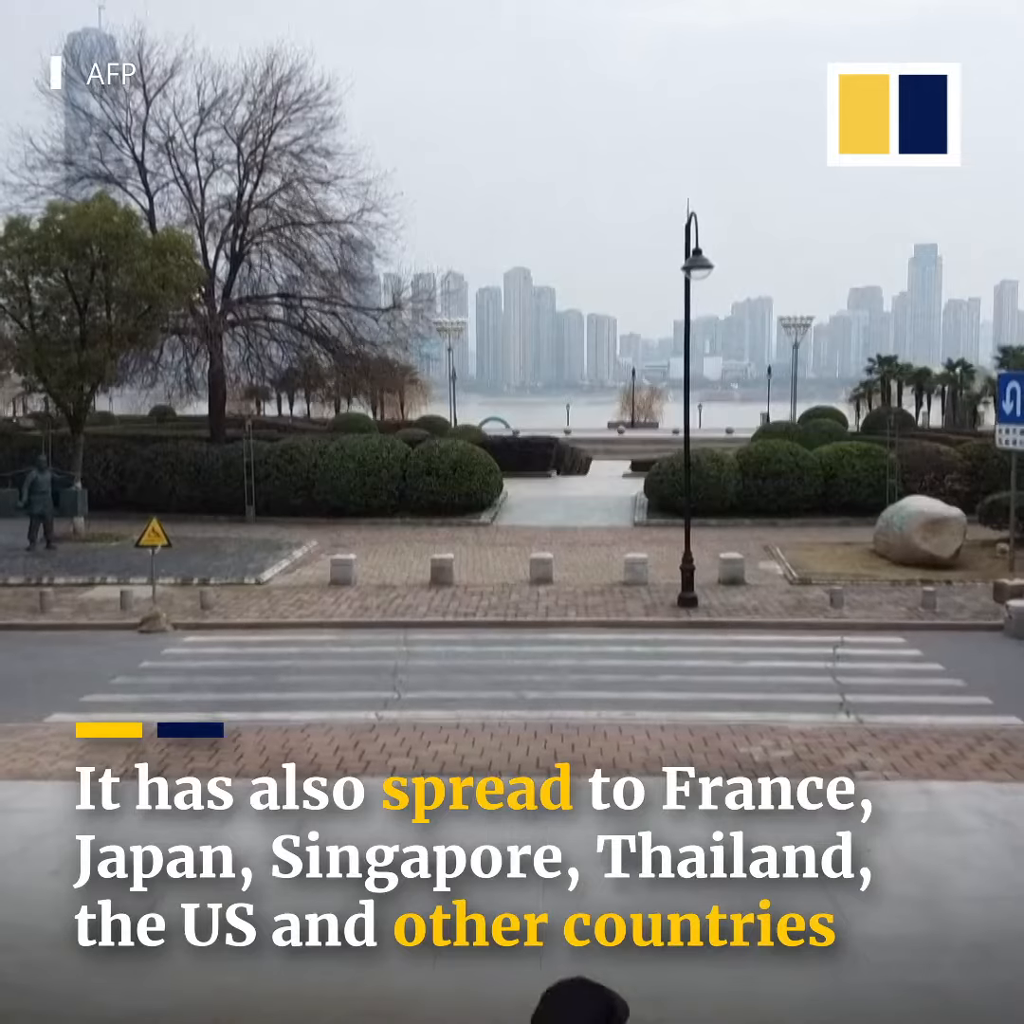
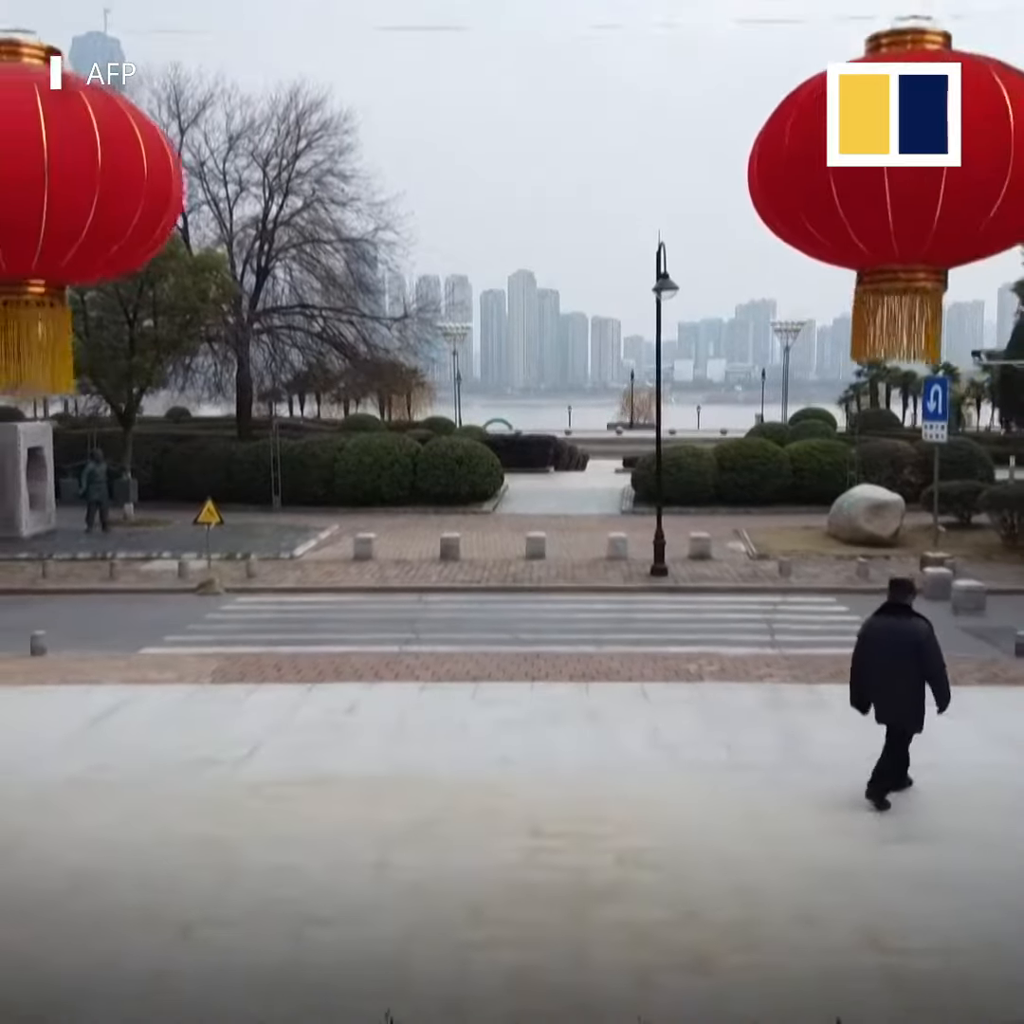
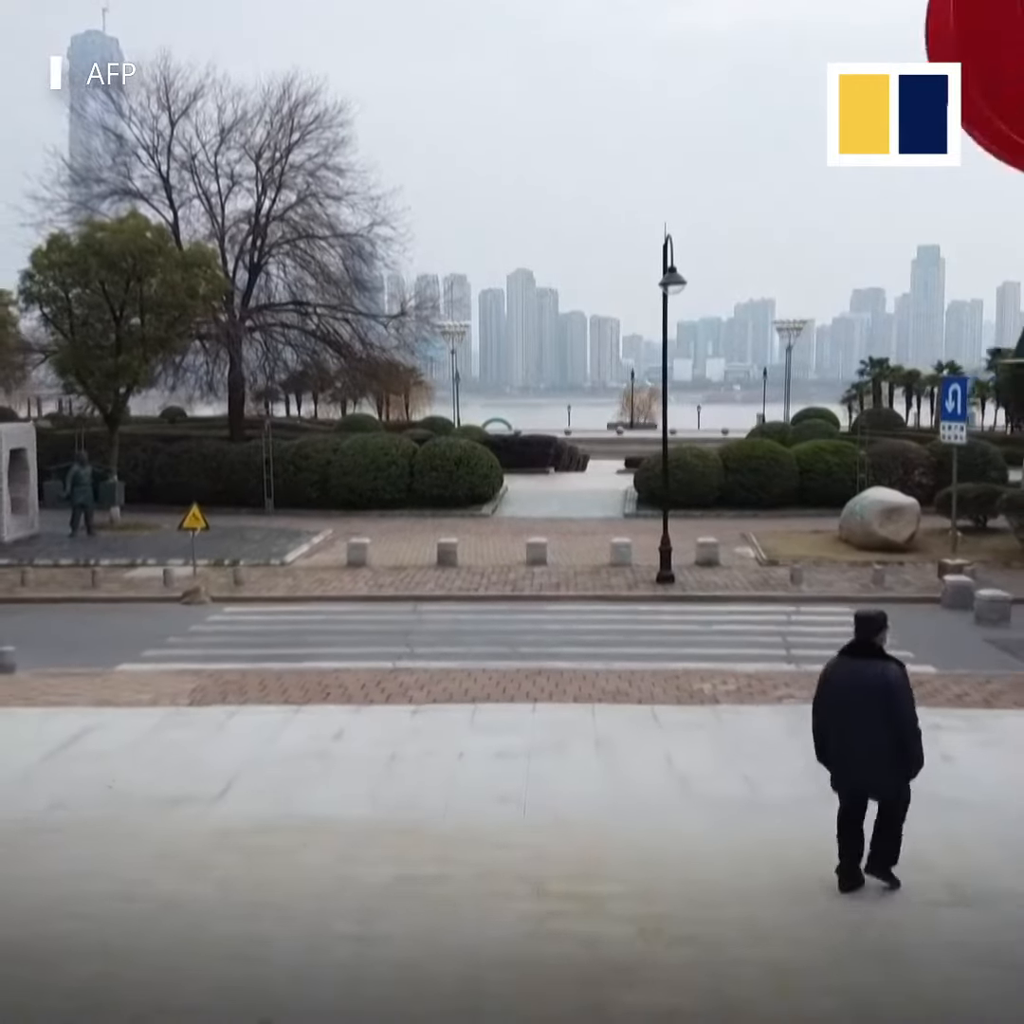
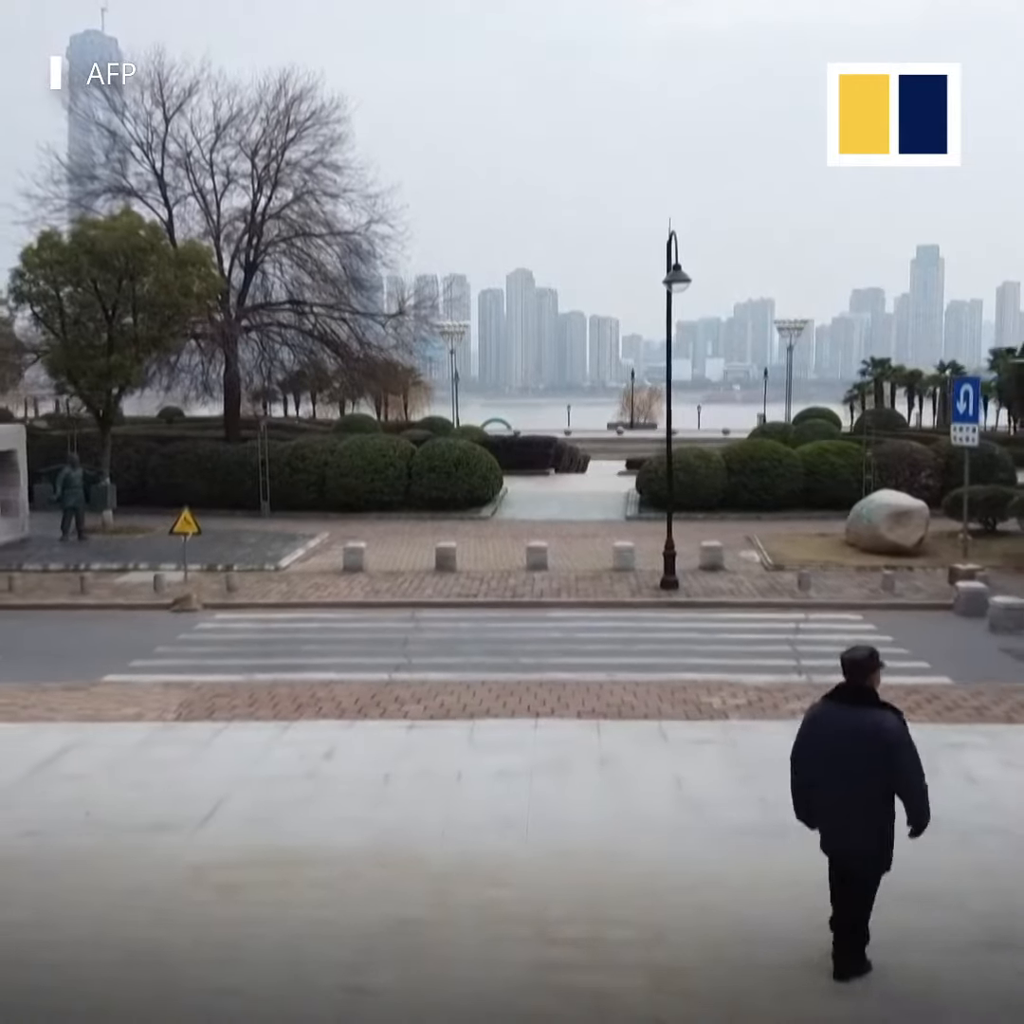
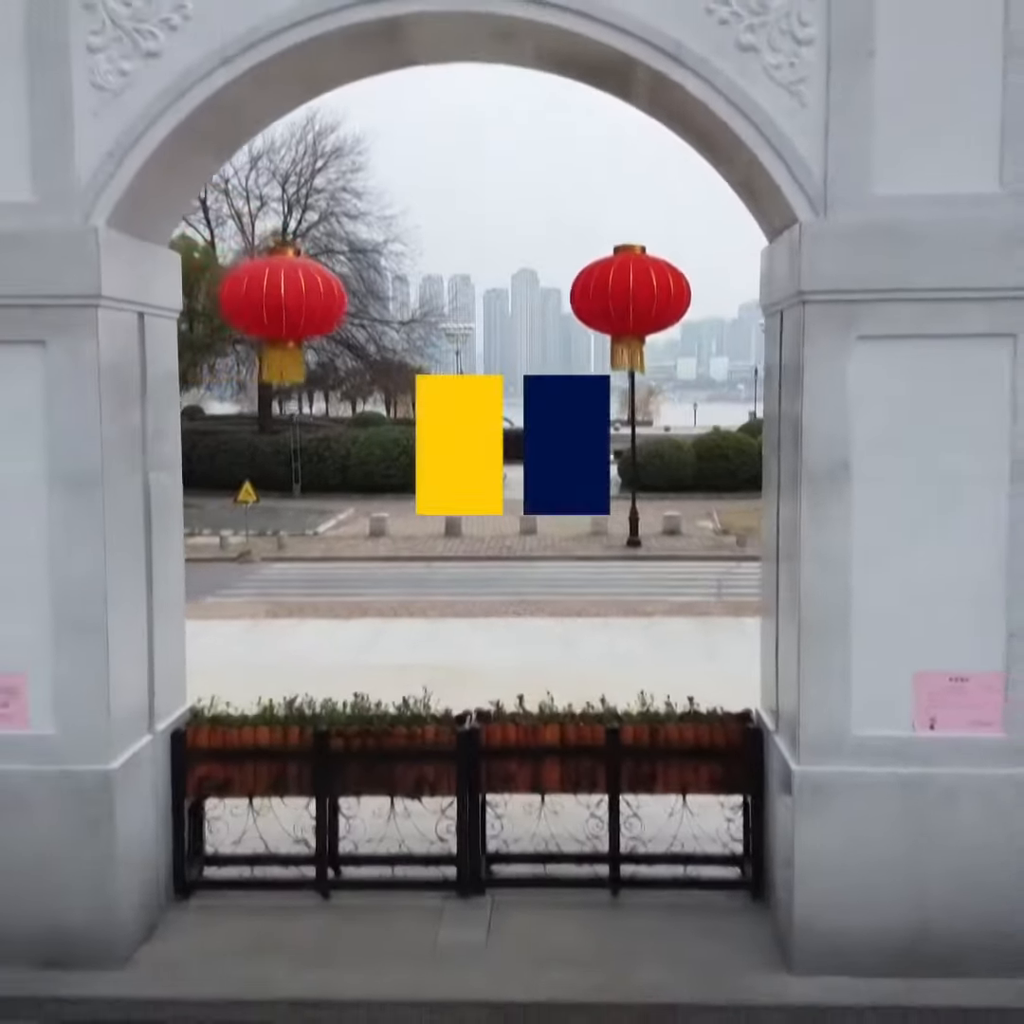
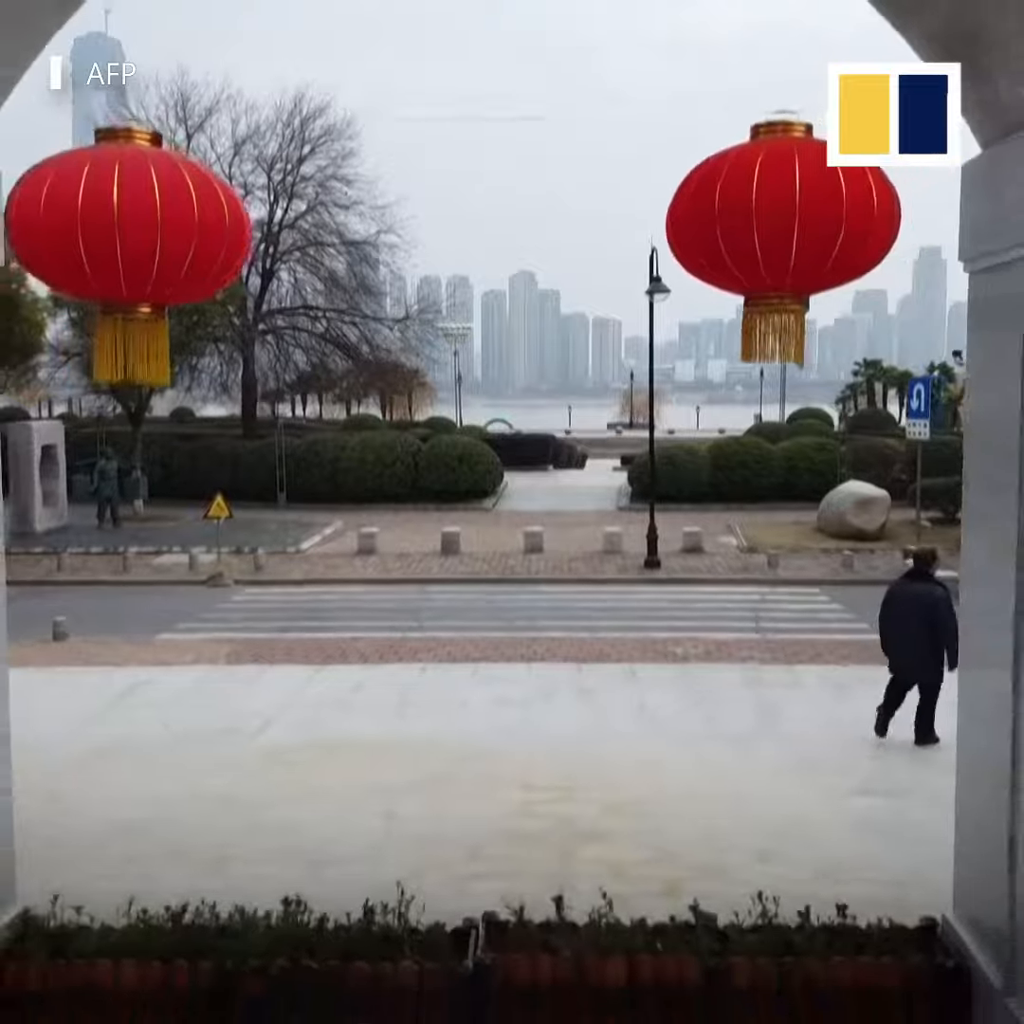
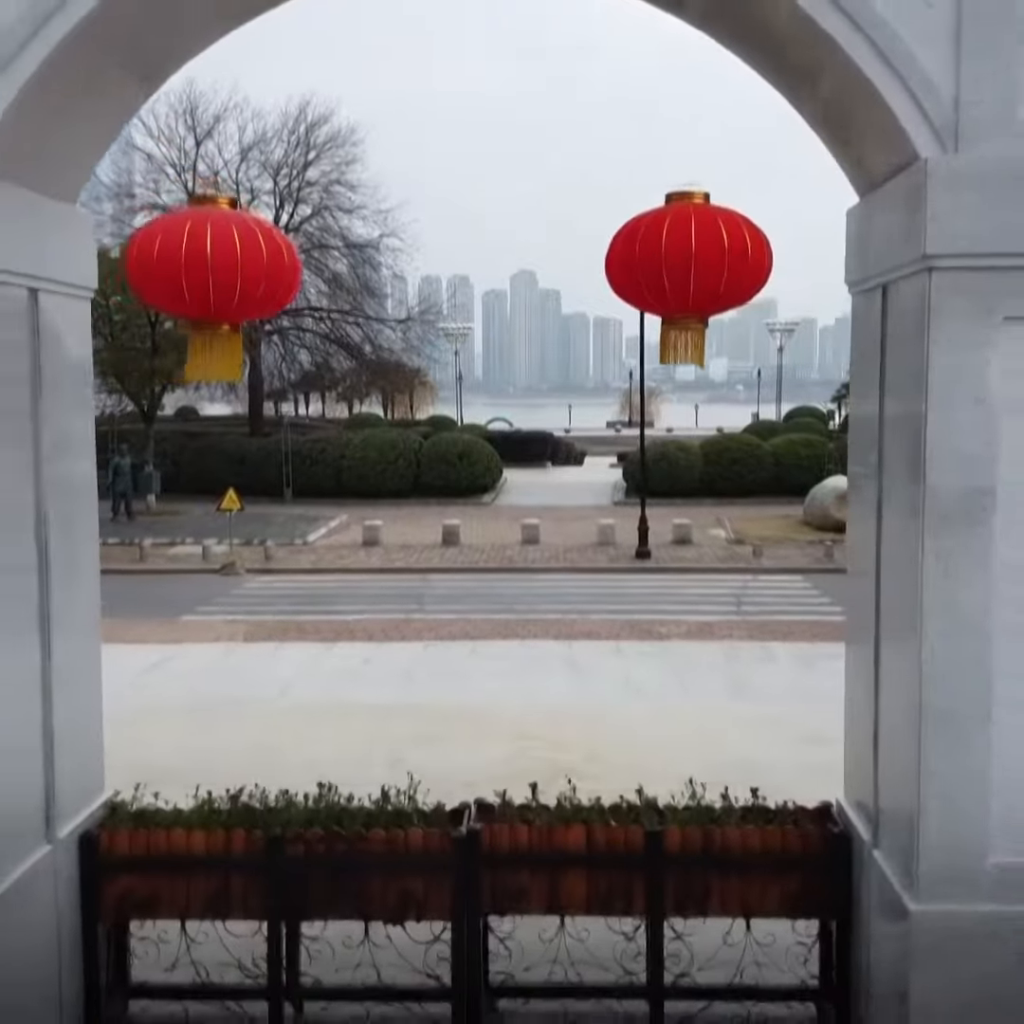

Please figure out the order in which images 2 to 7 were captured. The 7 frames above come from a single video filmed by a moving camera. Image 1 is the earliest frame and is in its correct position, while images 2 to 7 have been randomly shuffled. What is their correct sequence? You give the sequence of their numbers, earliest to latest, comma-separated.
4, 3, 2, 6, 7, 5
